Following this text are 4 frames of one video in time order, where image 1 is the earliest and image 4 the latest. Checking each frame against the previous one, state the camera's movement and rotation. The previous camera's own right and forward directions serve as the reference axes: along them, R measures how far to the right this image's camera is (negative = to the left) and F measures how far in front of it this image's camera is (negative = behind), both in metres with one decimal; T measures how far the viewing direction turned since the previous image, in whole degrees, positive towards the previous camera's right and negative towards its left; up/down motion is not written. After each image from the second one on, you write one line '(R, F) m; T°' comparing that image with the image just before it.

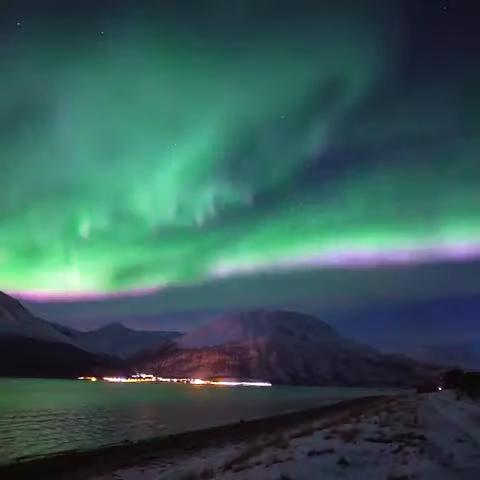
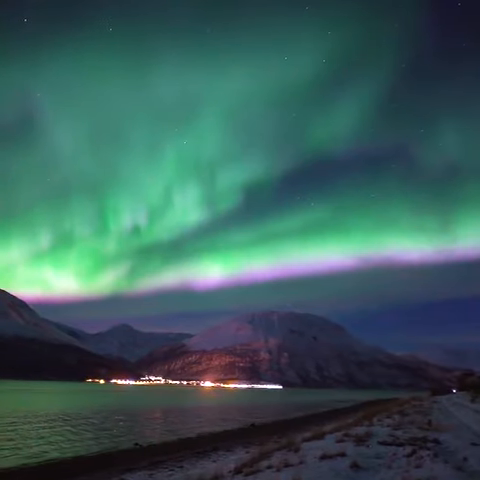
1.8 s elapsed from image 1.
(-0.1, +1.3) m; -1°
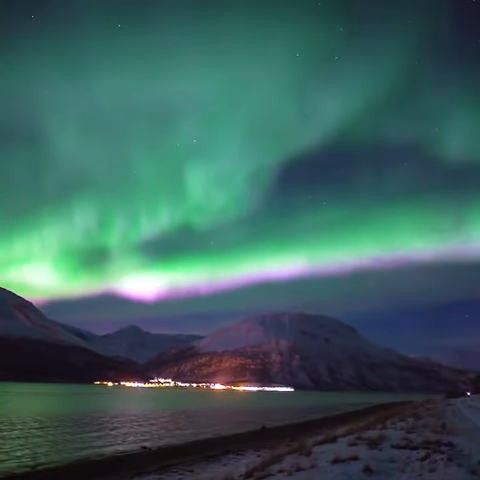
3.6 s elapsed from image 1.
(0.0, +1.2) m; -1°
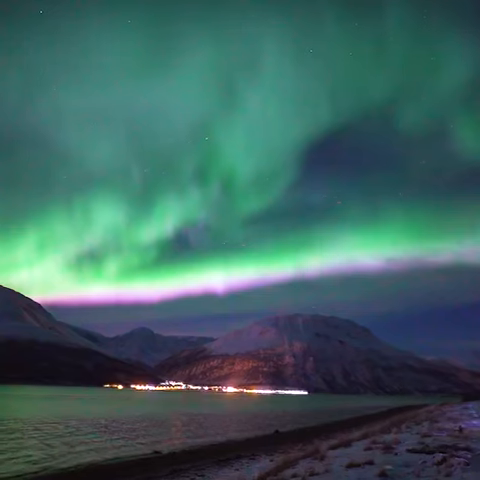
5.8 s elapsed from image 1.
(-0.1, +1.3) m; -1°
